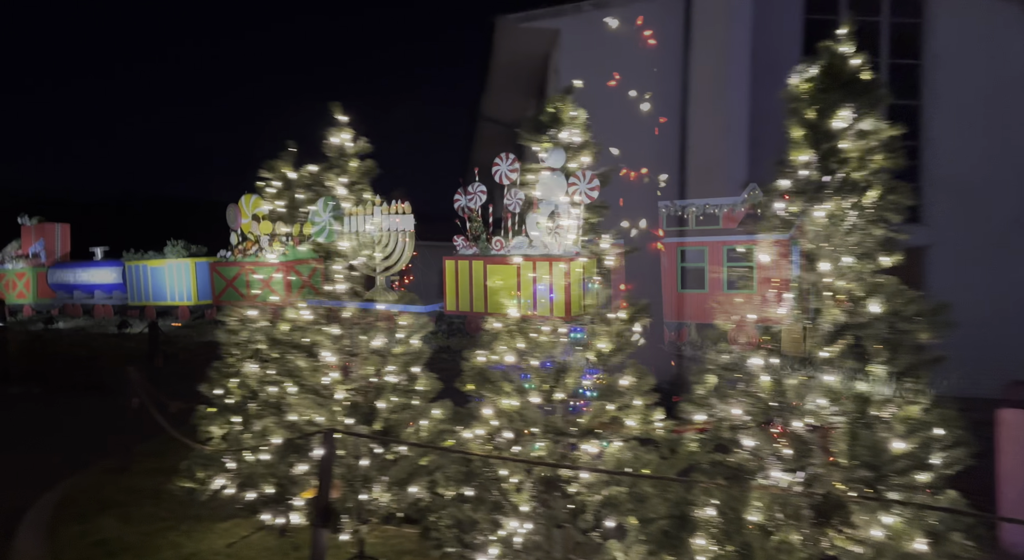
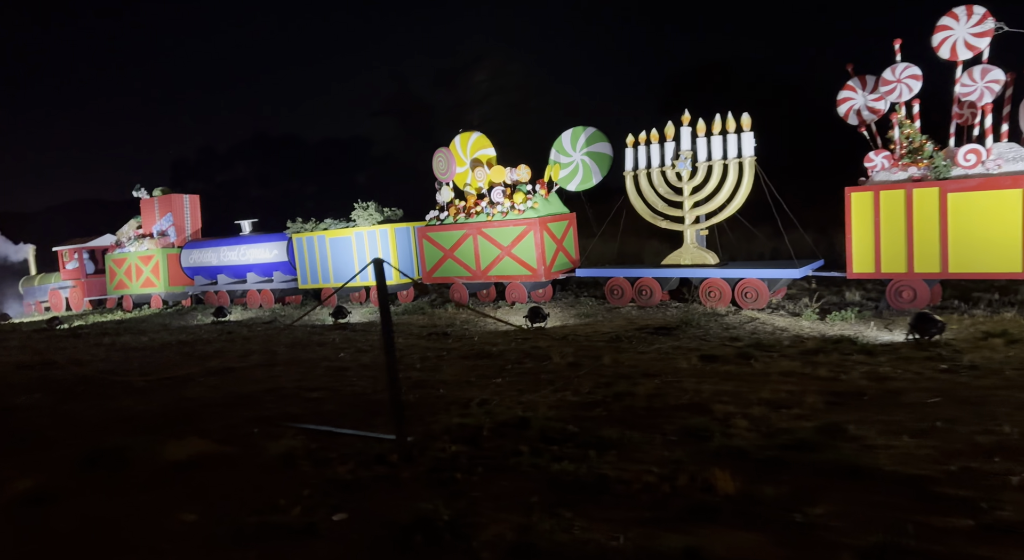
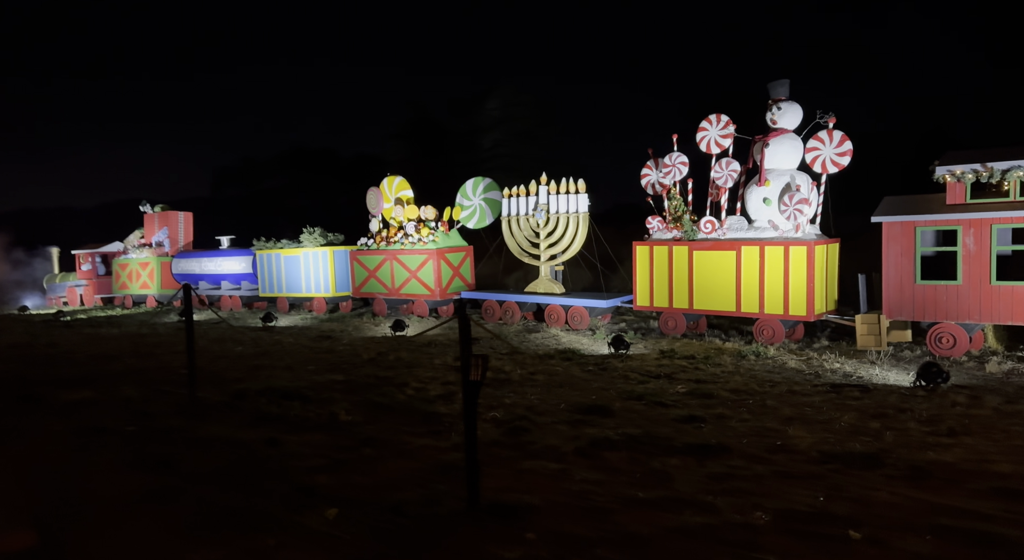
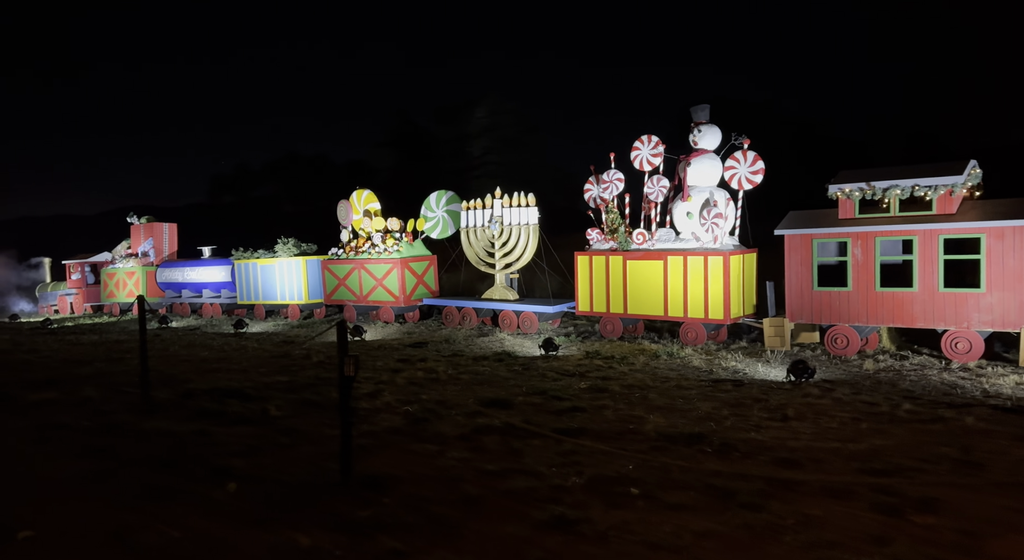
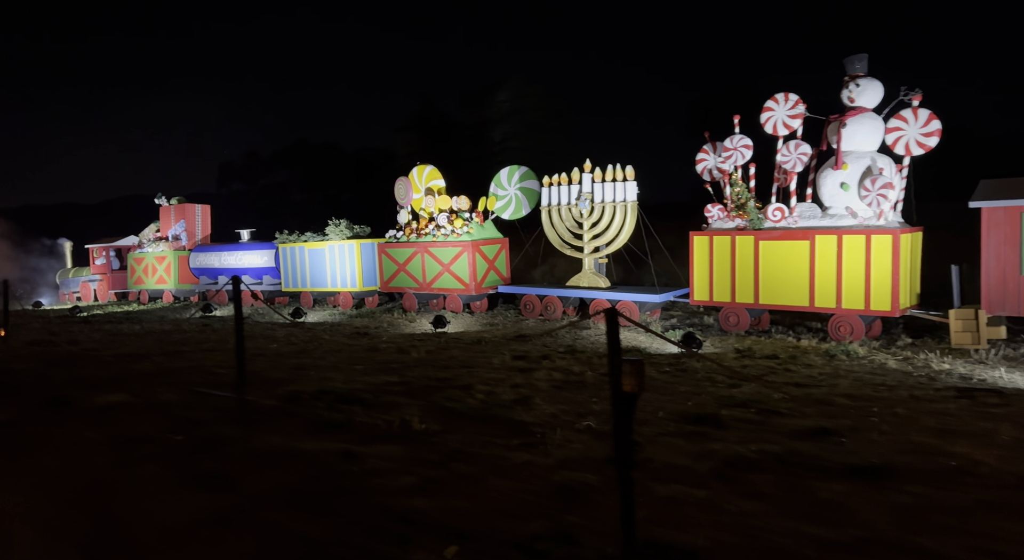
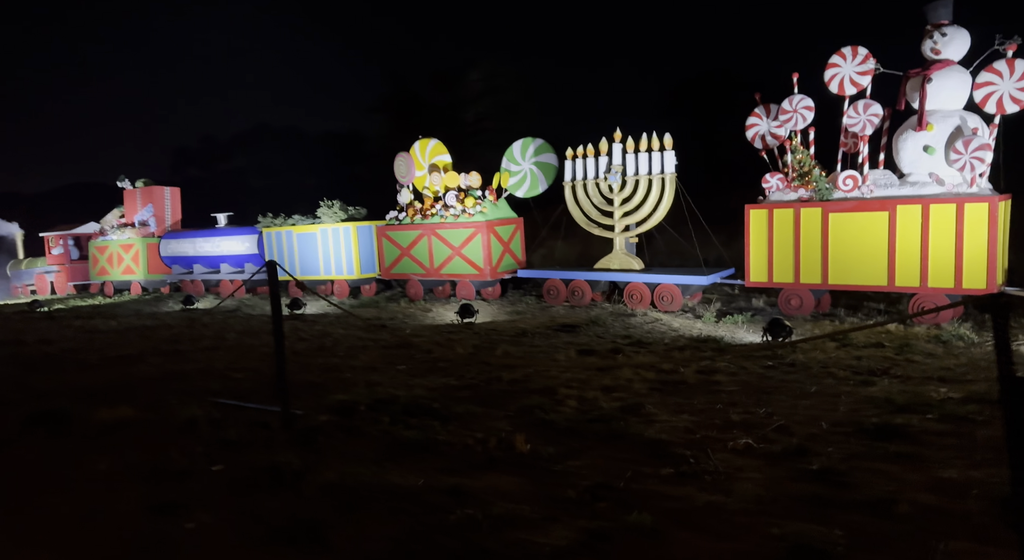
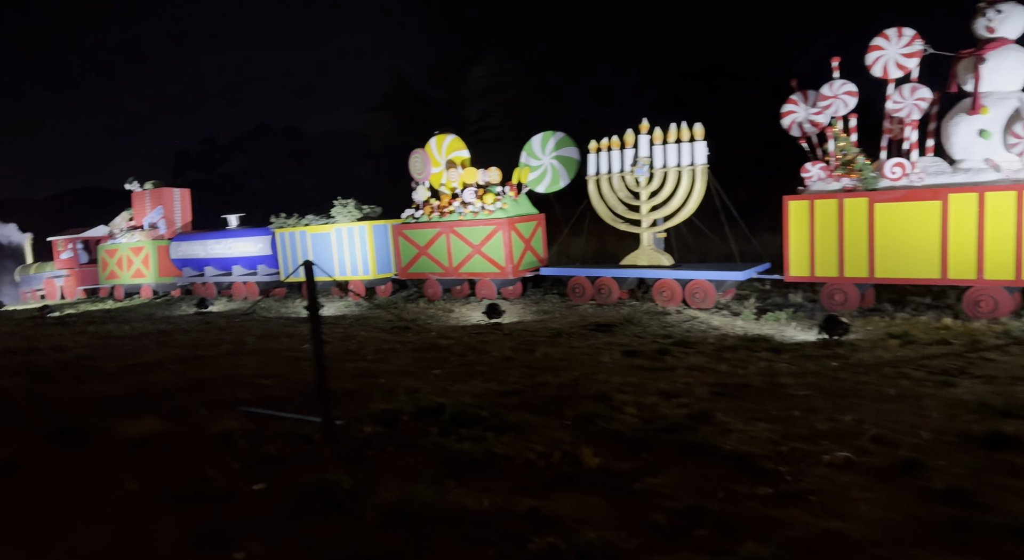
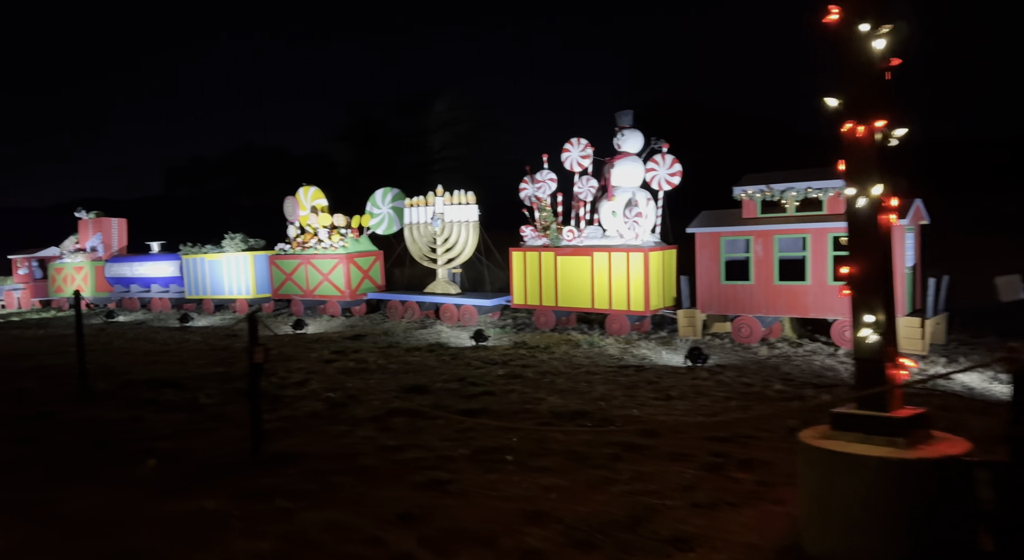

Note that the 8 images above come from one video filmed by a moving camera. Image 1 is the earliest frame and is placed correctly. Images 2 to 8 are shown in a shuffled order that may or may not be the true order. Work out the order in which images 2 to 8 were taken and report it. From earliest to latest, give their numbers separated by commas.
8, 4, 3, 5, 6, 7, 2
